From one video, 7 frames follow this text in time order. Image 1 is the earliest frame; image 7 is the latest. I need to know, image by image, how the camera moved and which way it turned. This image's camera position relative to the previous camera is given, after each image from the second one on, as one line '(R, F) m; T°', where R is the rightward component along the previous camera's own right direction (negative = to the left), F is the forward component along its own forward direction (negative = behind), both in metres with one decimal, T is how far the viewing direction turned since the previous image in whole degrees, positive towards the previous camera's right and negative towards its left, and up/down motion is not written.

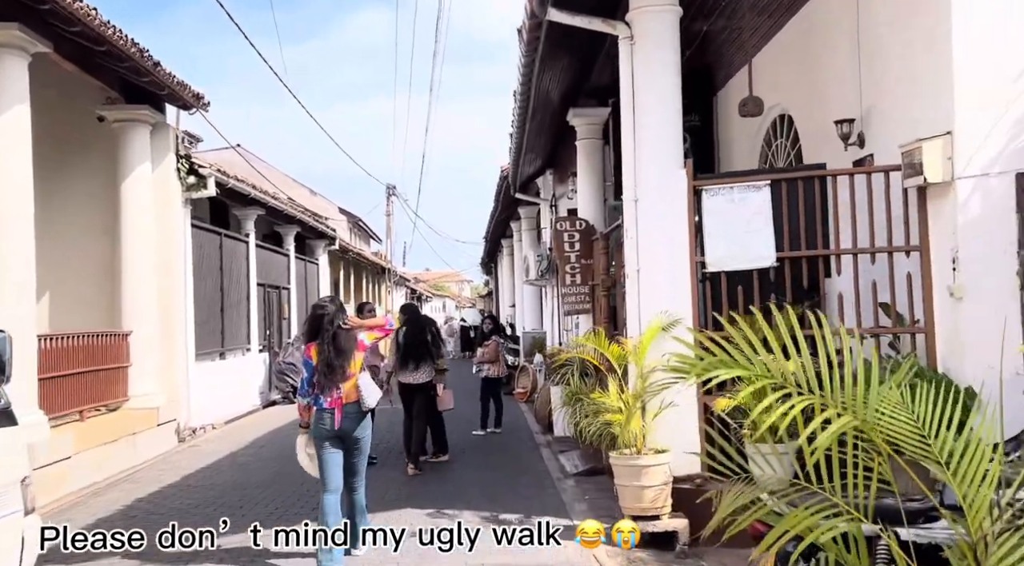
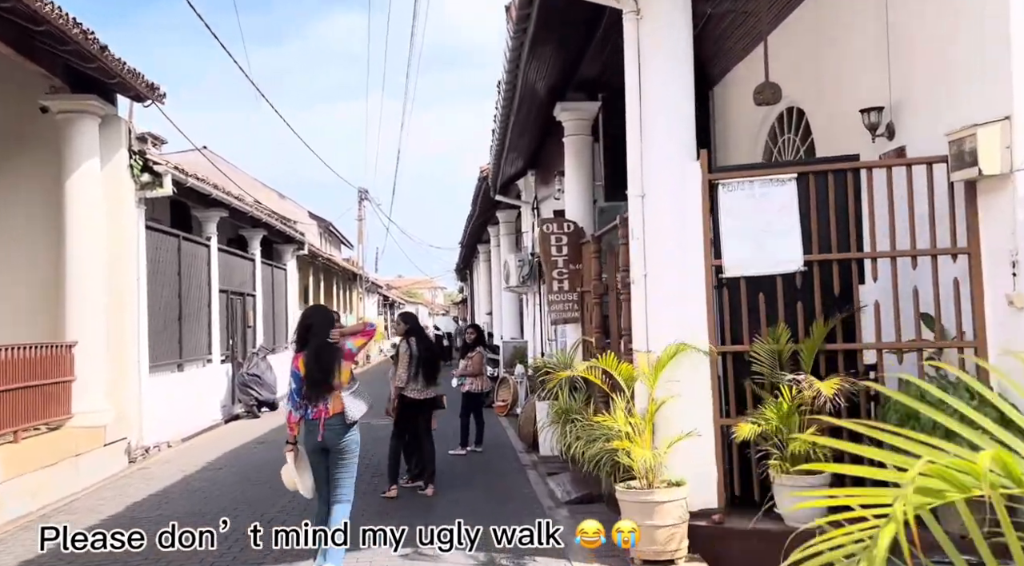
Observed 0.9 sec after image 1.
(-0.1, +0.9) m; +2°
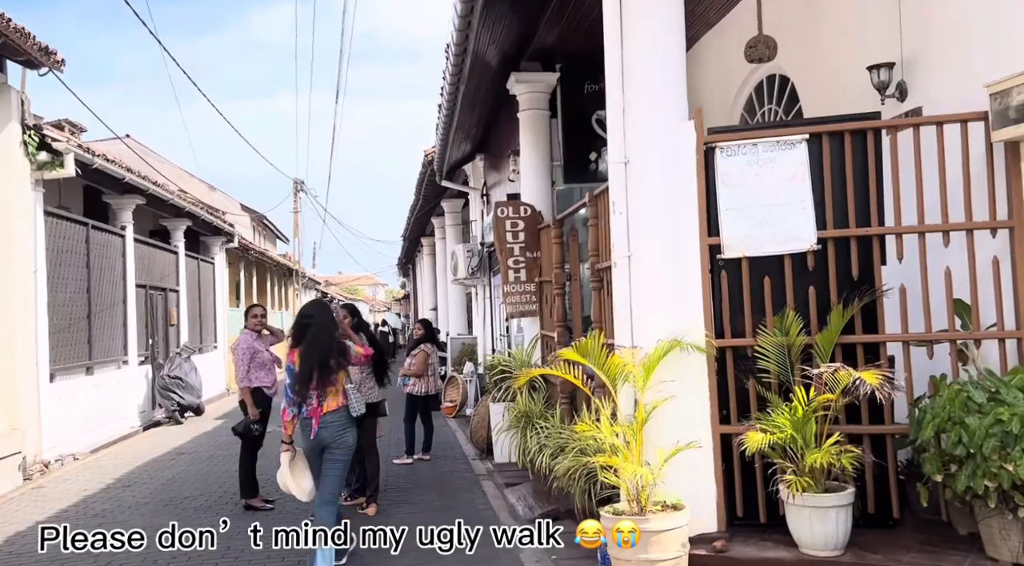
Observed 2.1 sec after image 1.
(-0.1, +1.1) m; +3°
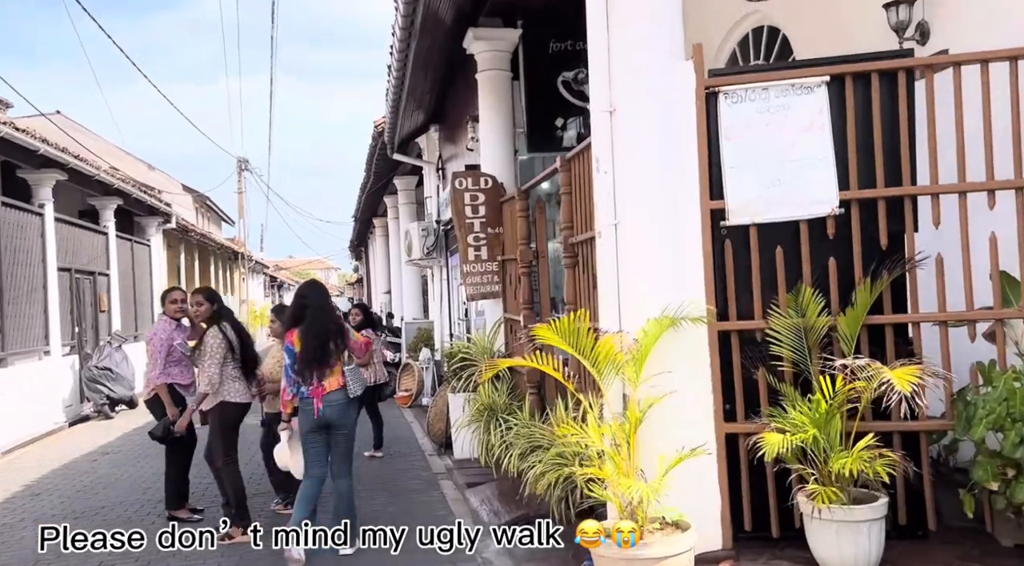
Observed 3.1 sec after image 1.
(0.0, +0.9) m; +3°
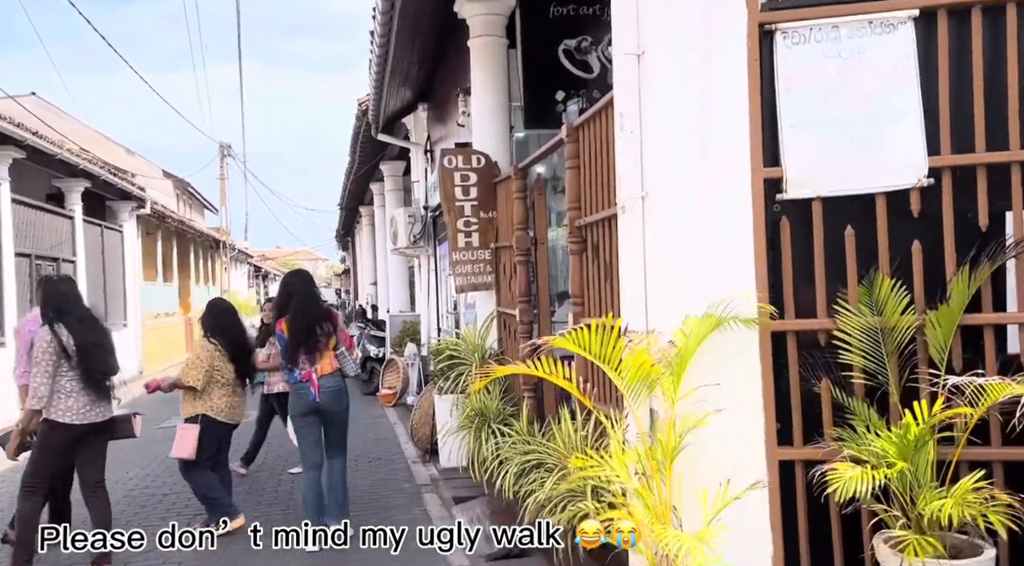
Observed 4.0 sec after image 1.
(0.0, +0.9) m; +1°
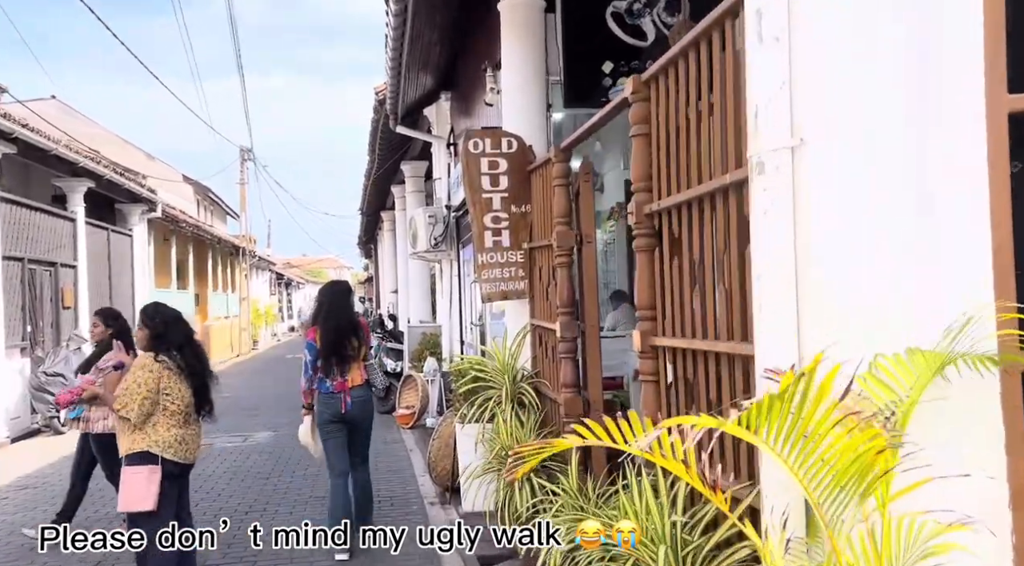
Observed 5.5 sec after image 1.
(-0.1, +1.4) m; -1°
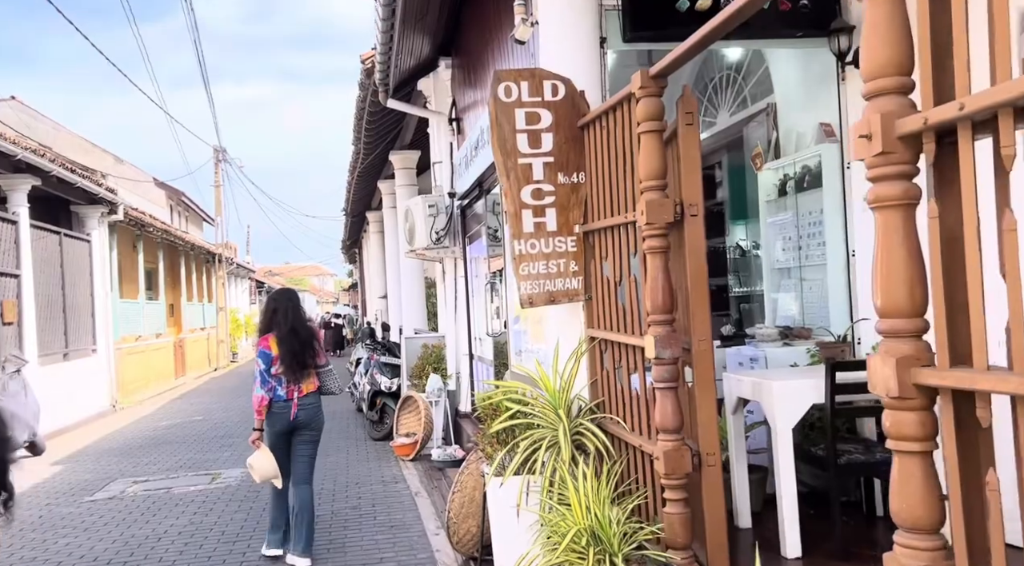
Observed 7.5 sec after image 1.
(-0.4, +2.0) m; +1°
